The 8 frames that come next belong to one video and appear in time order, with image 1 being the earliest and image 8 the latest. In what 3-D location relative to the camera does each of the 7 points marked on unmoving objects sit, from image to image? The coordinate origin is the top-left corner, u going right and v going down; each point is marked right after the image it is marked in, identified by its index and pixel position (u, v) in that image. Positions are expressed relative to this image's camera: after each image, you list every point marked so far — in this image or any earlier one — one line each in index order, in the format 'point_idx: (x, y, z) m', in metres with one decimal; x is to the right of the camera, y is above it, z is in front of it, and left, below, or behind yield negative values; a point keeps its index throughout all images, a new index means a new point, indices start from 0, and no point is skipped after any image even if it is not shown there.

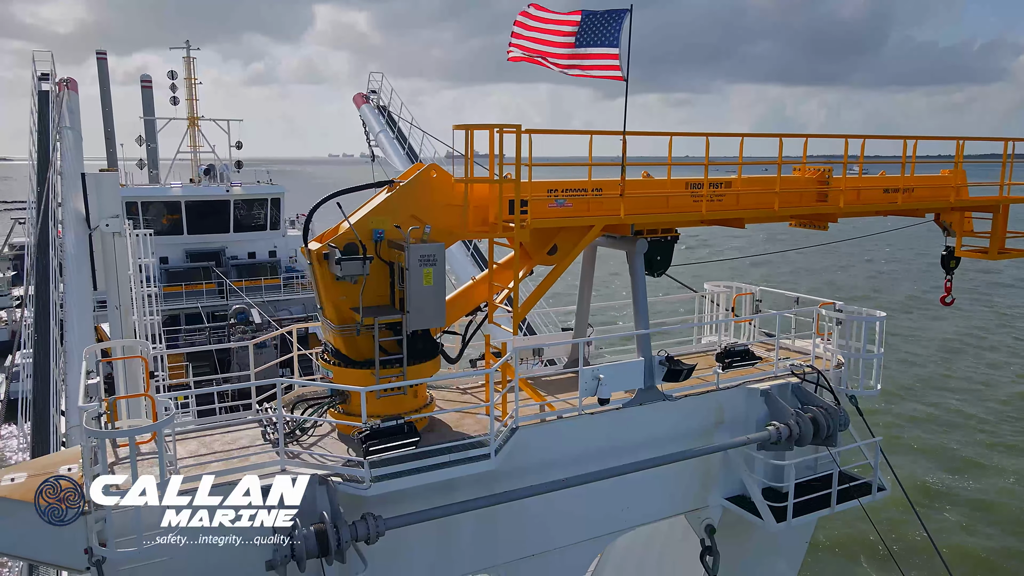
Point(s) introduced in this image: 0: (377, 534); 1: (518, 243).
0: (-1.0, -1.8, +5.3) m
1: (+0.1, +0.4, +6.3) m
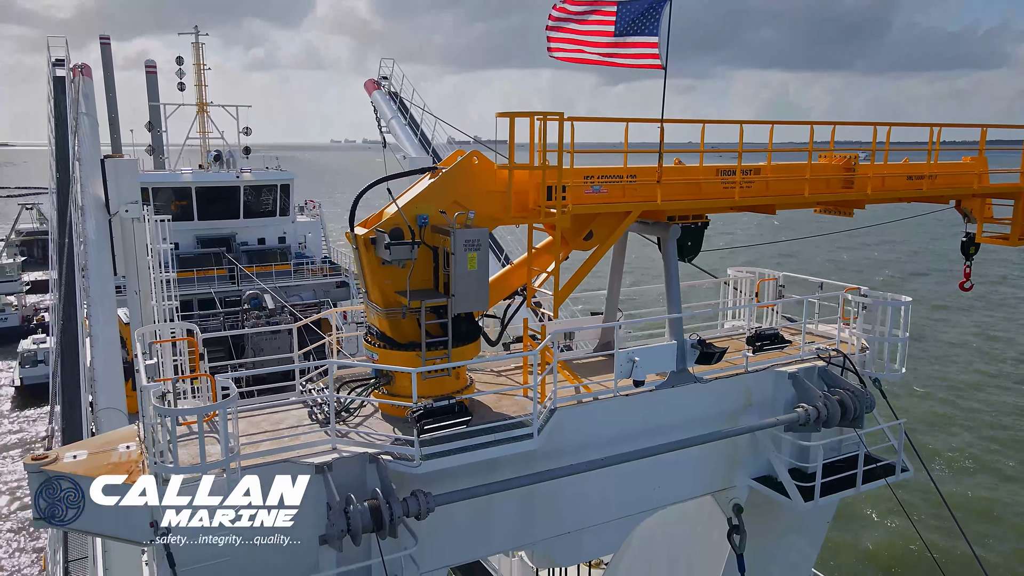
0: (-0.6, -1.7, +5.5) m
1: (+0.4, +0.5, +6.4) m
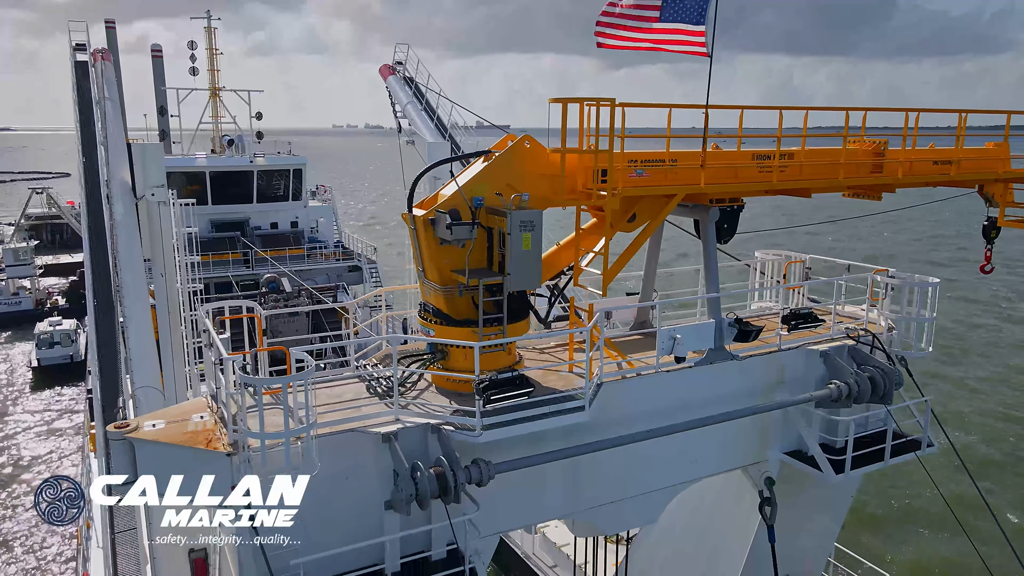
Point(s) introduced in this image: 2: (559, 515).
0: (-0.2, -1.5, +5.8) m
1: (+0.9, +0.7, +6.7) m
2: (+0.4, -2.1, +6.9) m
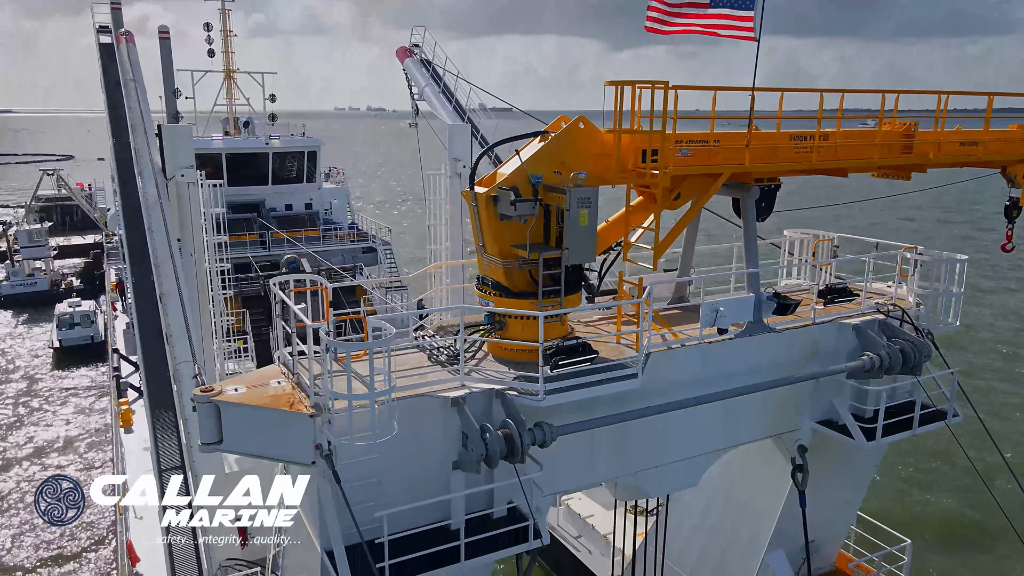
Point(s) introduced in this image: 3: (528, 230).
0: (+0.3, -1.3, +6.2) m
1: (+1.4, +0.9, +7.0) m
2: (+0.9, -1.9, +7.3) m
3: (+0.2, +0.5, +6.6) m
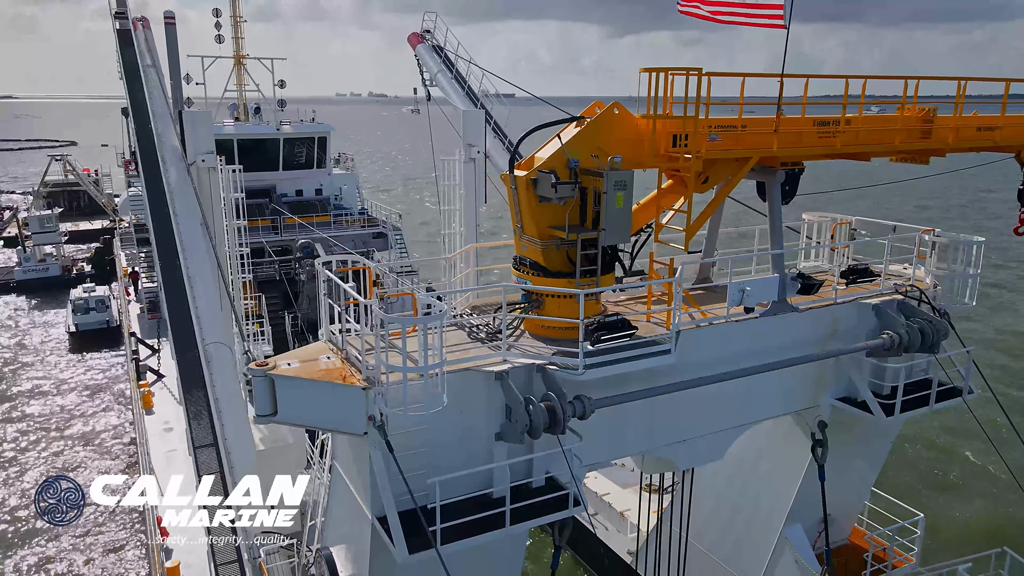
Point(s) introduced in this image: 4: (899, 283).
0: (+0.7, -1.1, +6.5) m
1: (+1.7, +1.1, +7.3) m
2: (+1.3, -1.7, +7.6) m
3: (+0.5, +0.7, +6.9) m
4: (+4.8, +0.1, +9.2) m
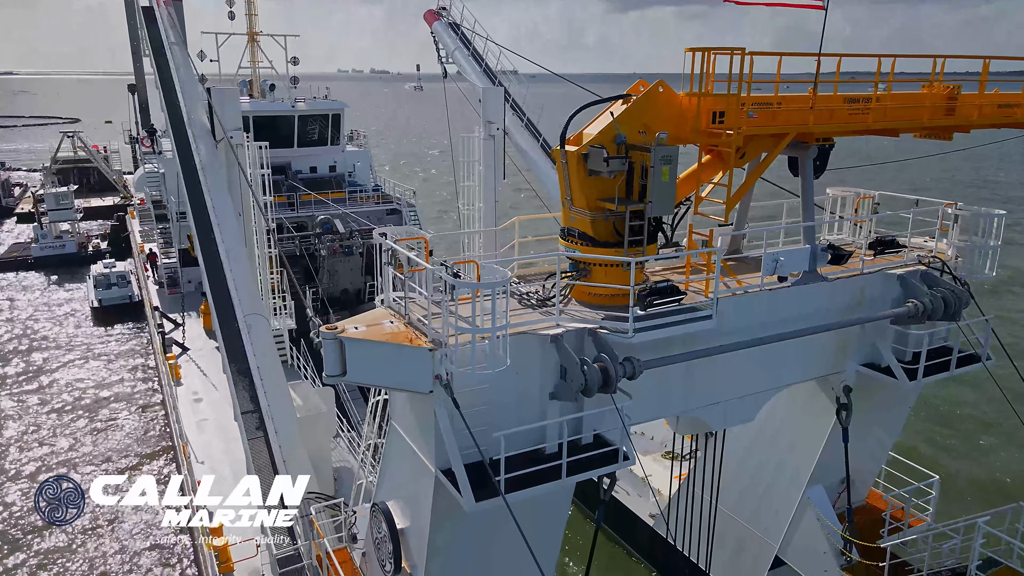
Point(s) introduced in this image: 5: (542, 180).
0: (+1.2, -0.8, +7.0) m
1: (+2.2, +1.4, +7.6) m
2: (+1.8, -1.3, +8.1) m
3: (+1.0, +1.0, +7.3) m
4: (+5.3, +0.4, +9.6) m
5: (+0.6, +2.2, +15.2) m
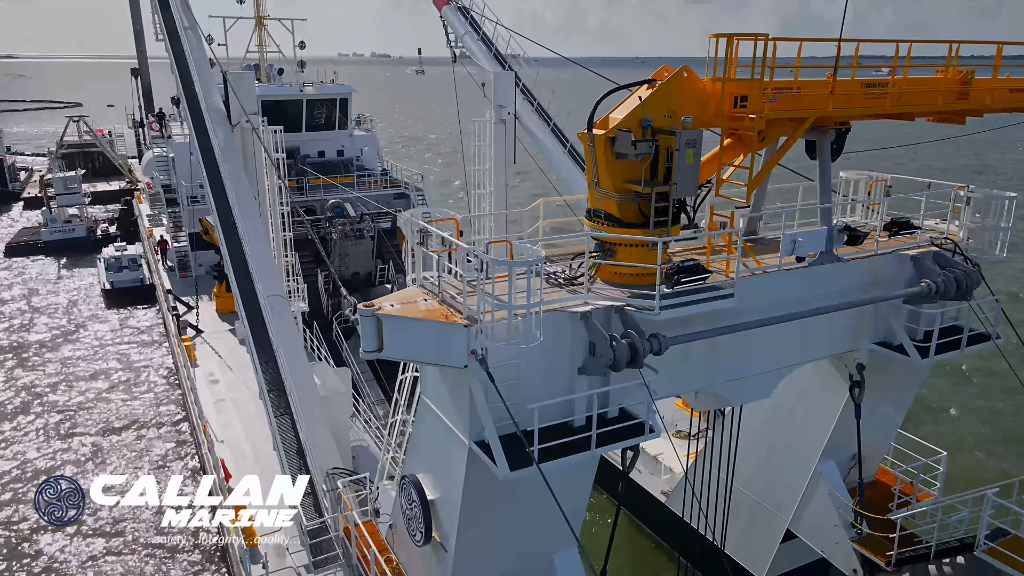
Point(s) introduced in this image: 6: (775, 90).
0: (+1.5, -0.6, +7.2) m
1: (+2.5, +1.7, +7.9) m
2: (+2.1, -1.1, +8.4) m
3: (+1.3, +1.2, +7.5) m
4: (+5.6, +0.7, +9.9) m
5: (+0.9, +2.5, +15.4) m
6: (+2.8, +2.1, +8.0) m
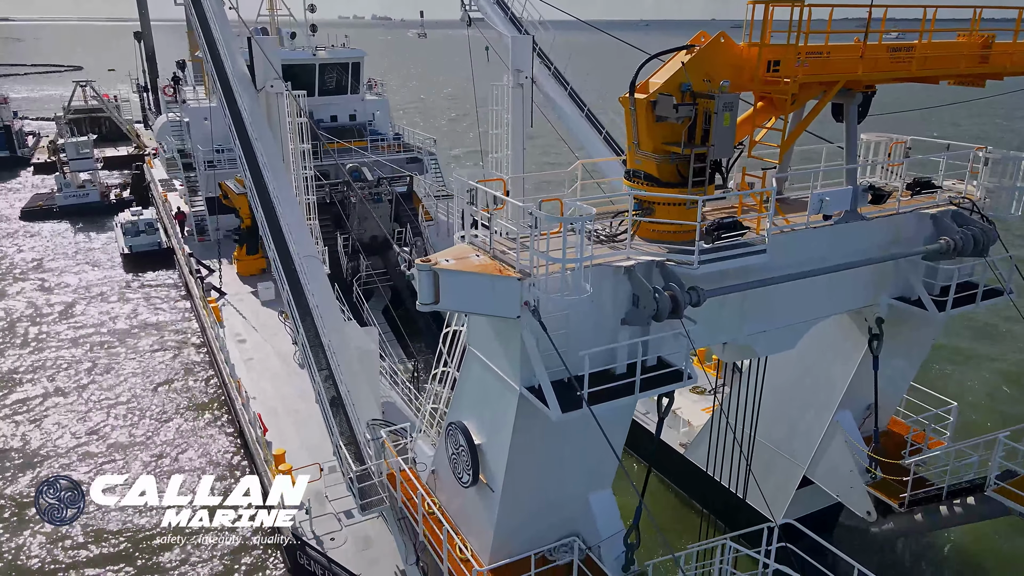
0: (+2.0, -0.1, +7.7) m
1: (+3.0, +2.1, +8.3) m
2: (+2.6, -0.6, +8.9) m
3: (+1.8, +1.7, +7.9) m
4: (+6.1, +1.3, +10.3) m
5: (+1.4, +3.4, +15.7) m
6: (+3.3, +2.6, +8.4) m
